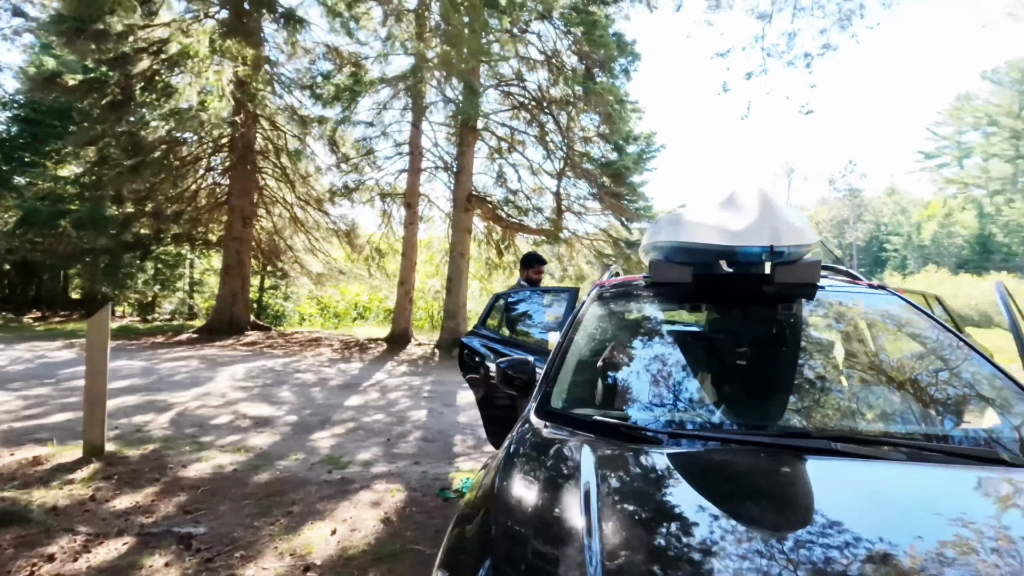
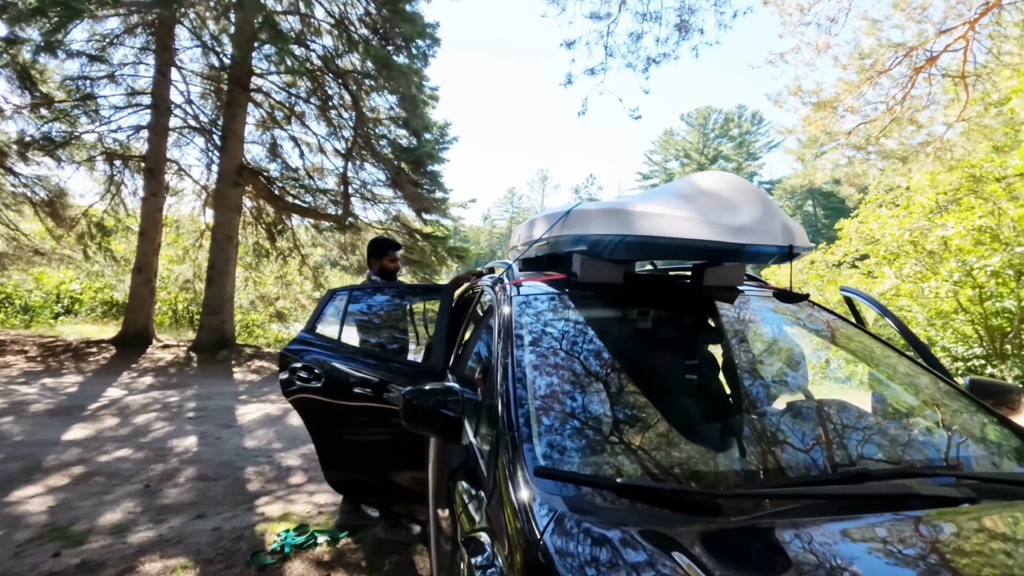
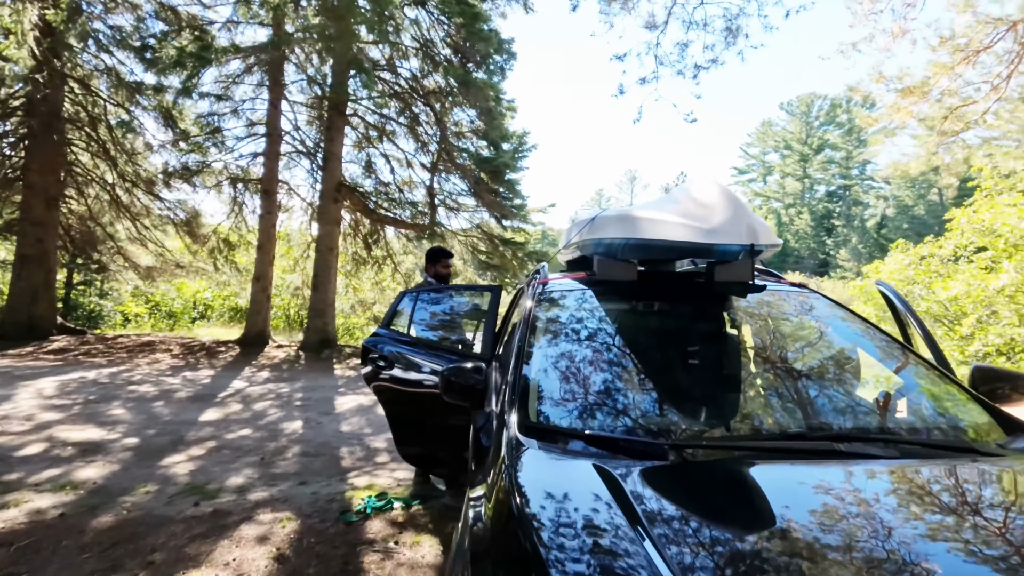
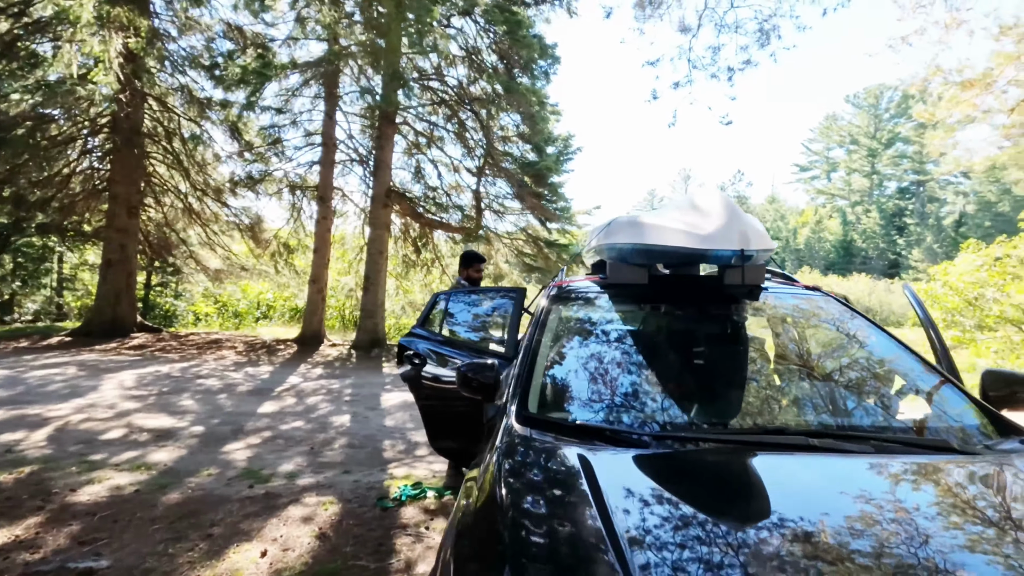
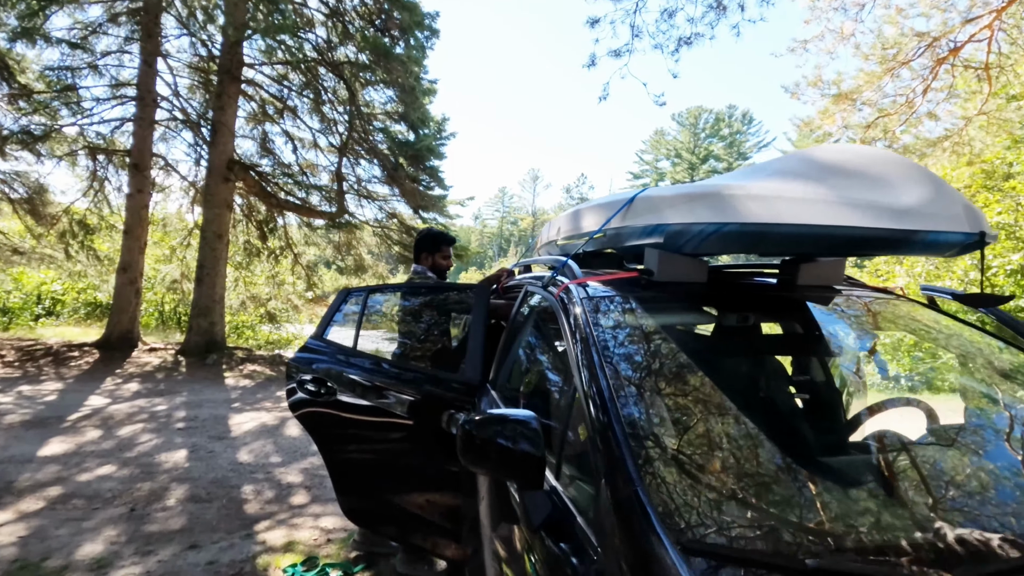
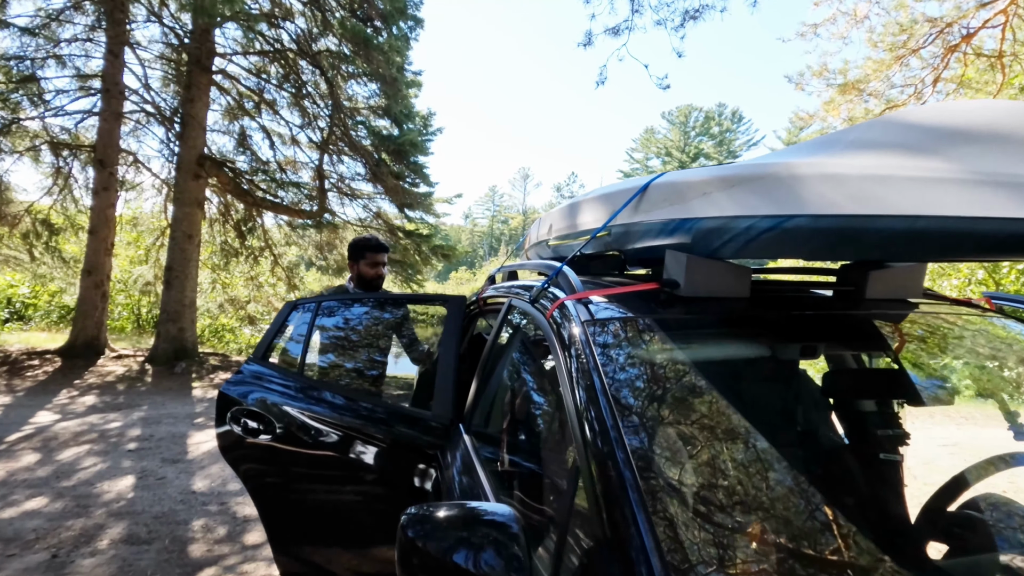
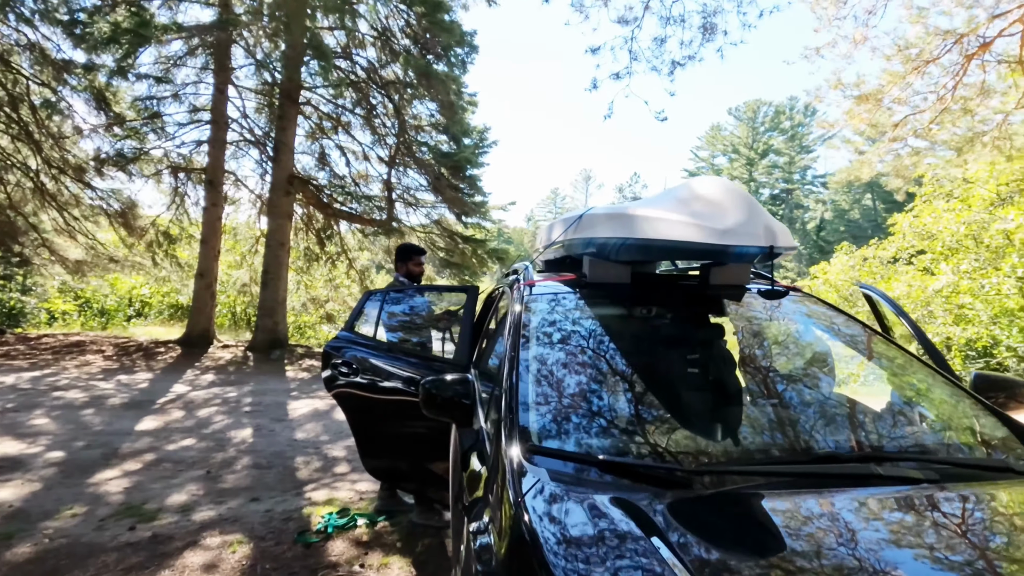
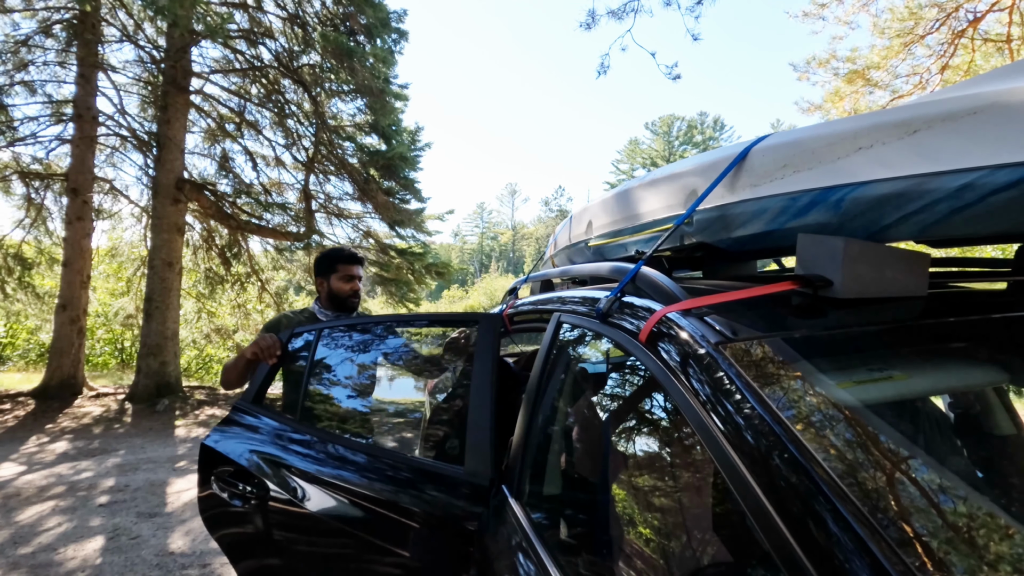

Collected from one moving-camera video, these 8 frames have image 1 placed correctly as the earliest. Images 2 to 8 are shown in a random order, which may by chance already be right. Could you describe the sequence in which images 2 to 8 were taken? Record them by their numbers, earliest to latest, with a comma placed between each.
4, 3, 7, 2, 5, 6, 8
